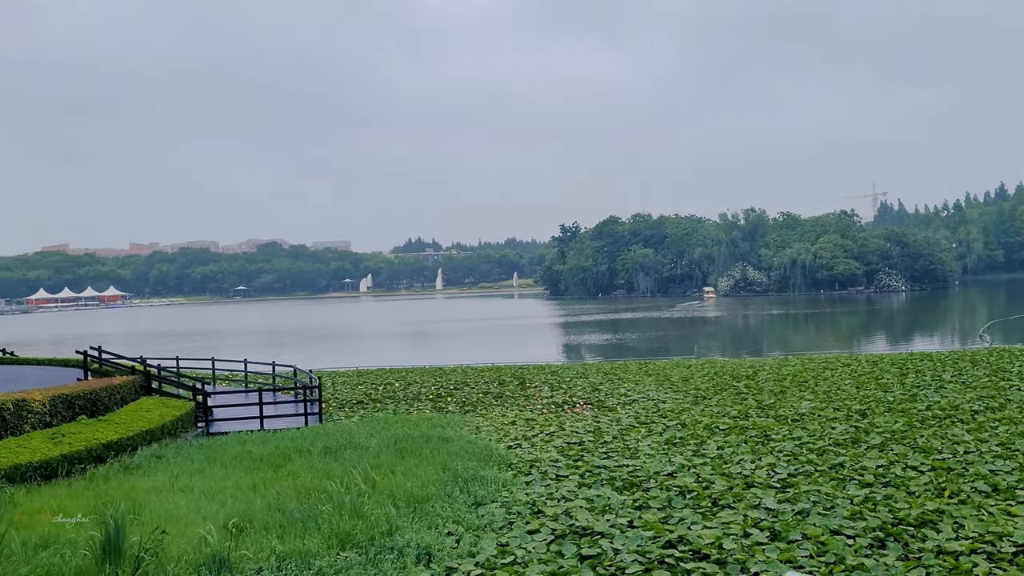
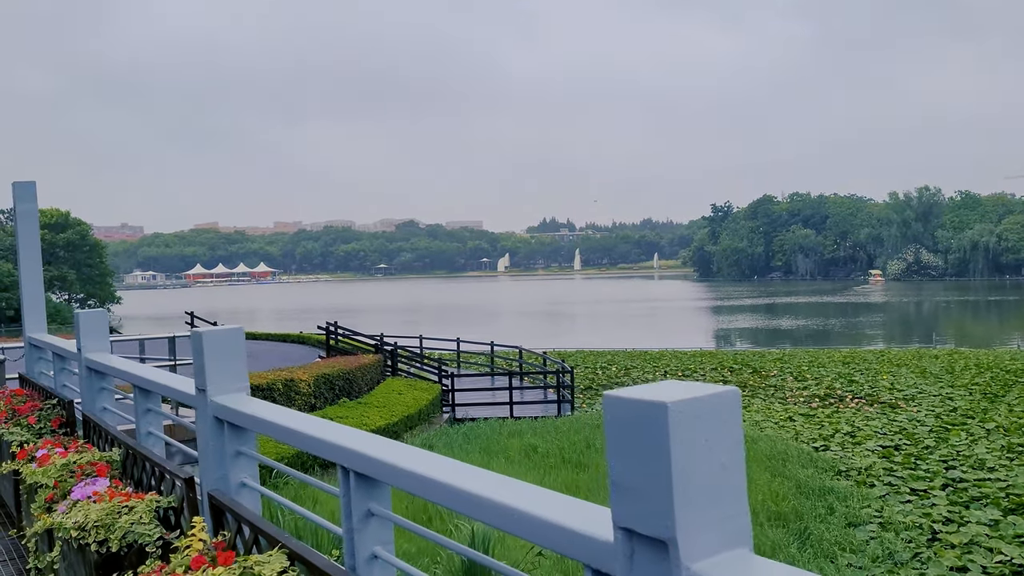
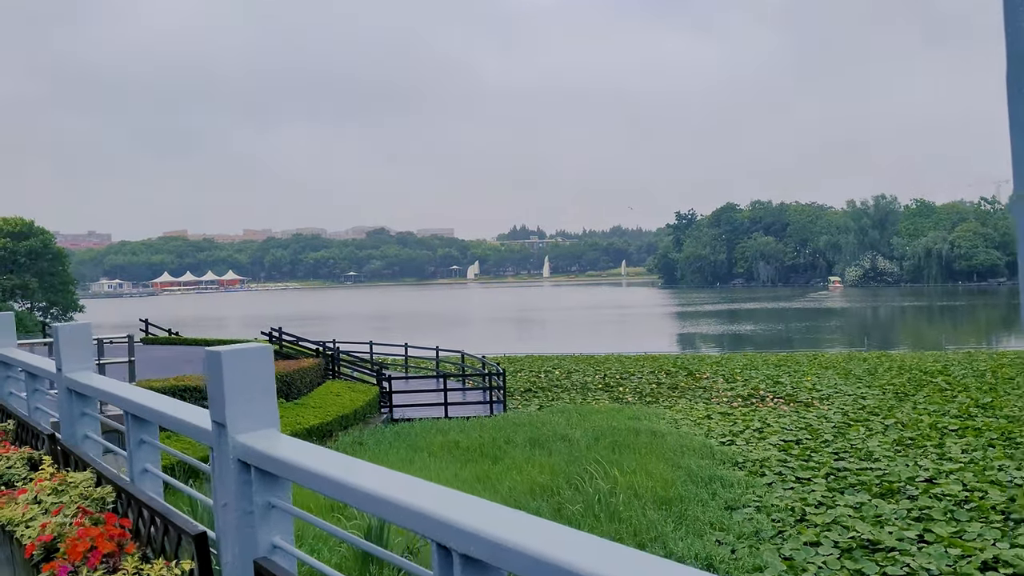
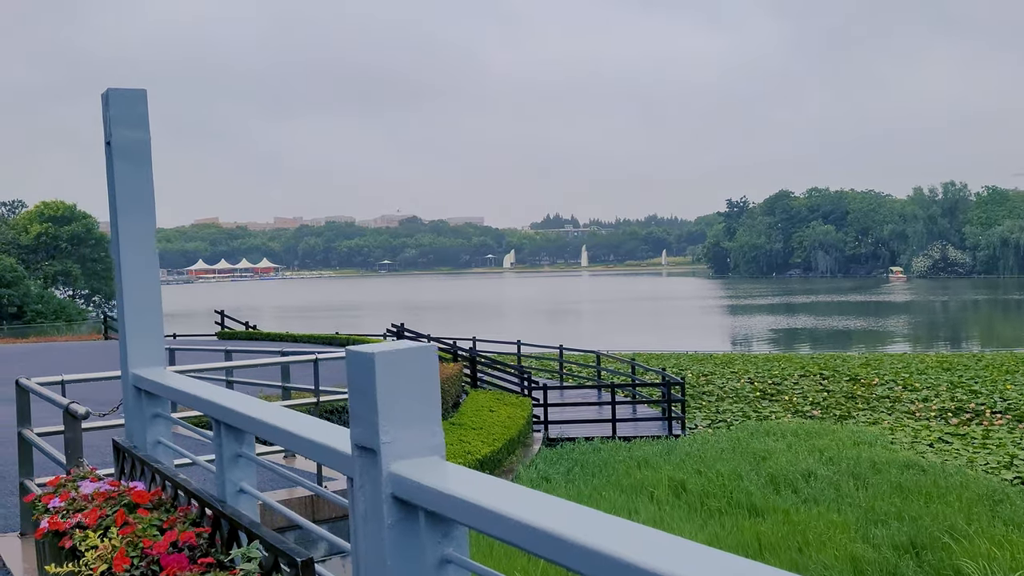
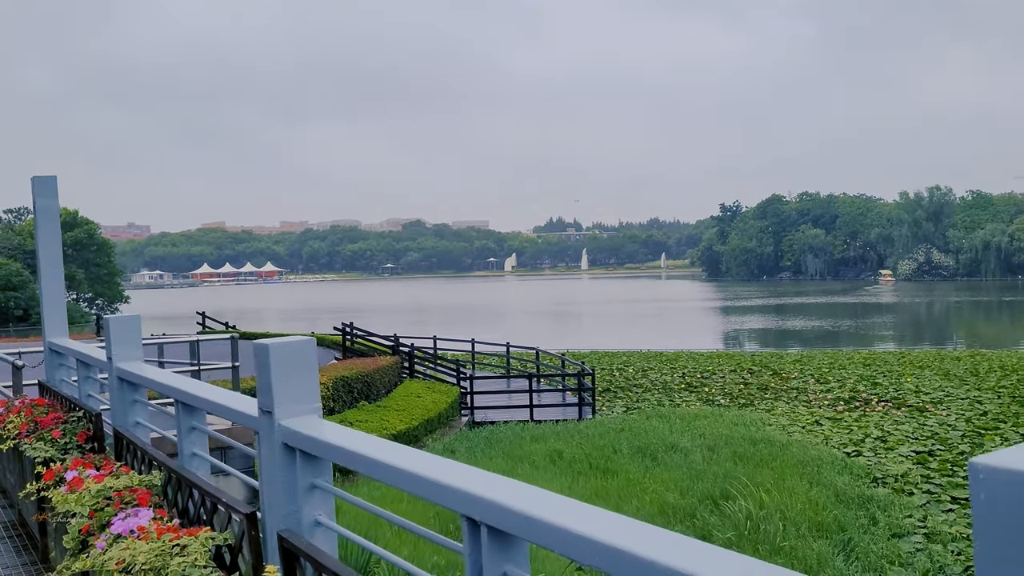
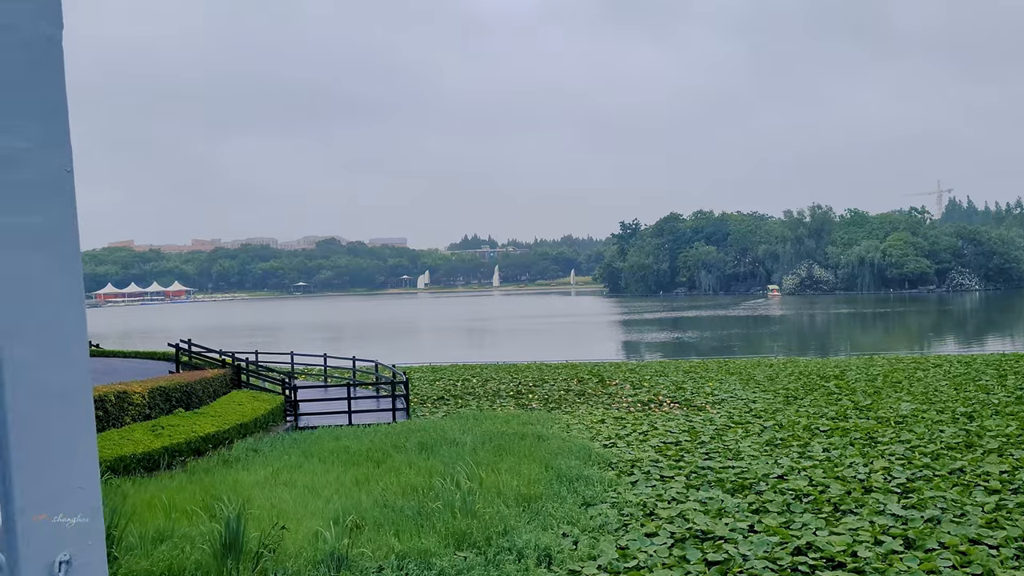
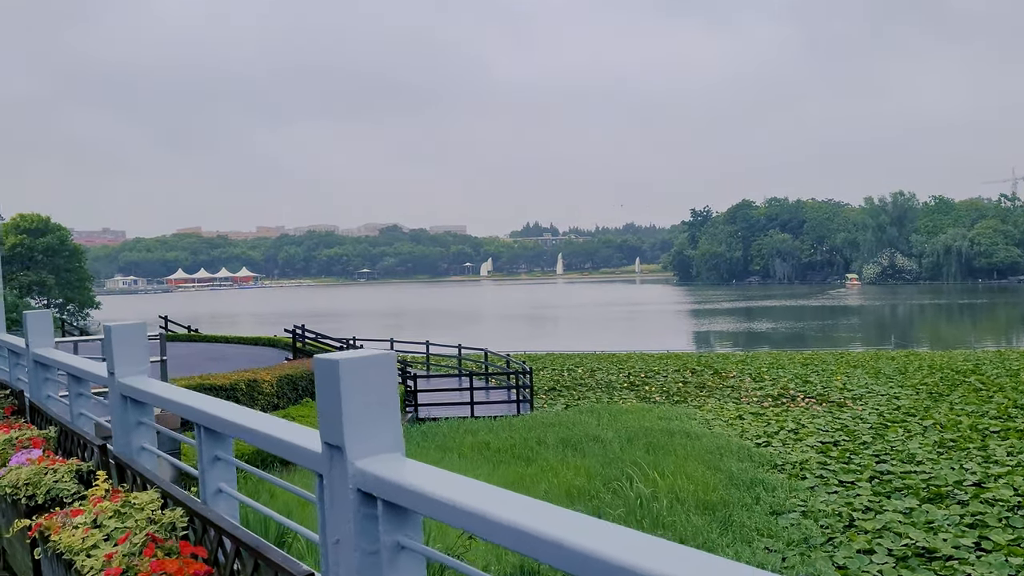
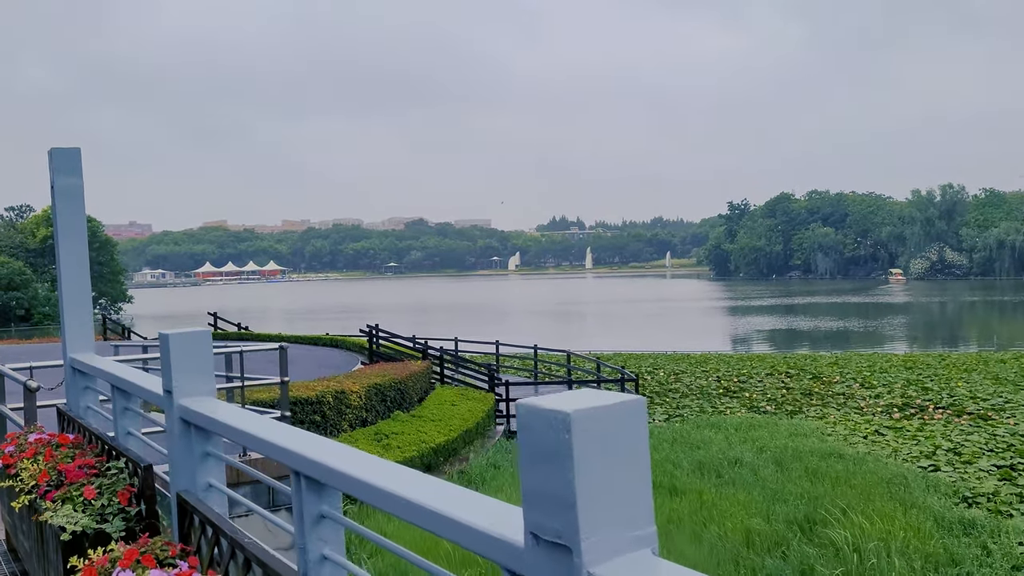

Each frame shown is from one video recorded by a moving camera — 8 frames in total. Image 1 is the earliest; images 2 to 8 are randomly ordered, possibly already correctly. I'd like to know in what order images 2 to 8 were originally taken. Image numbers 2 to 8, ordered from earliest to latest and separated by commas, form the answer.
6, 3, 7, 2, 5, 8, 4
